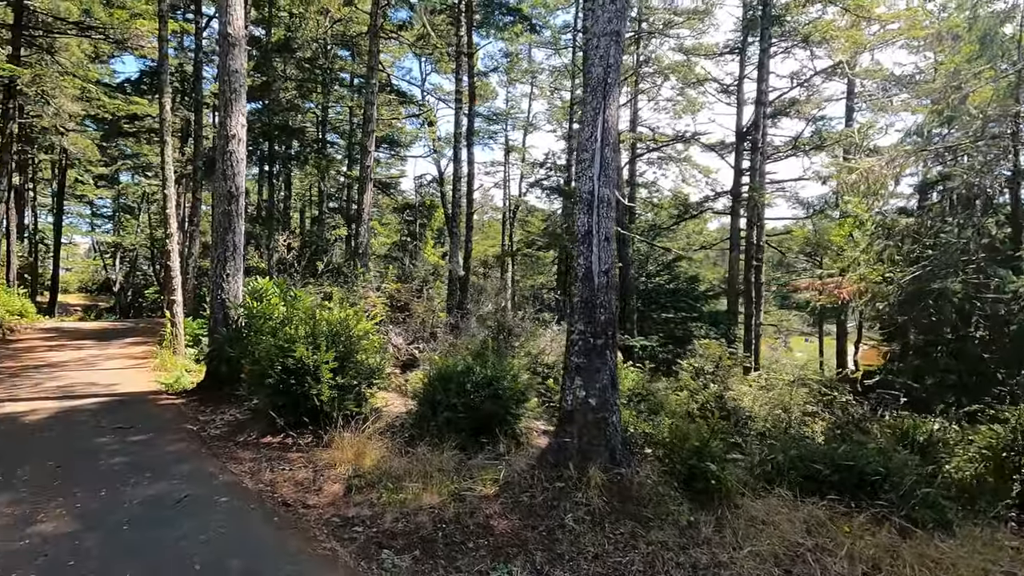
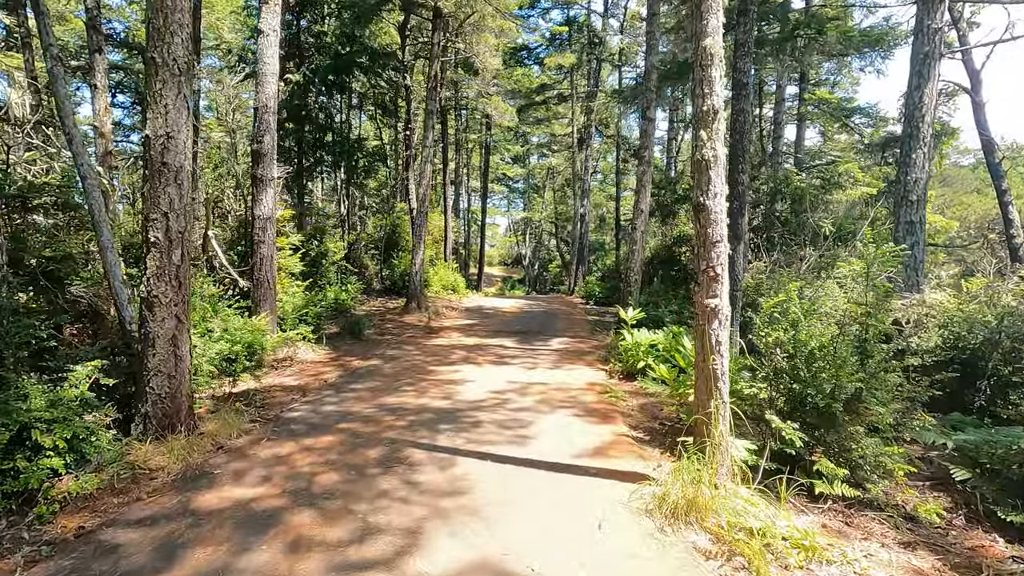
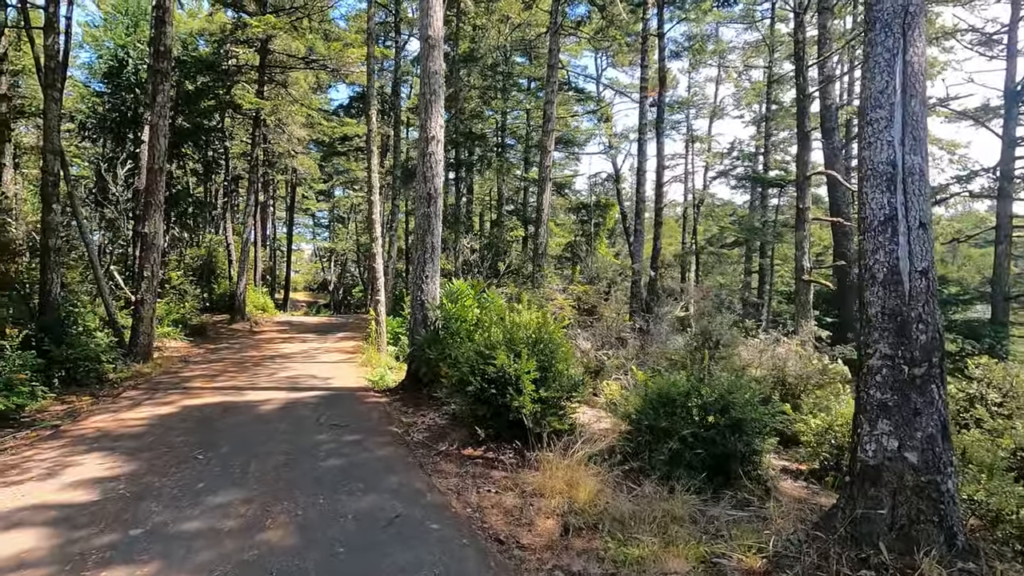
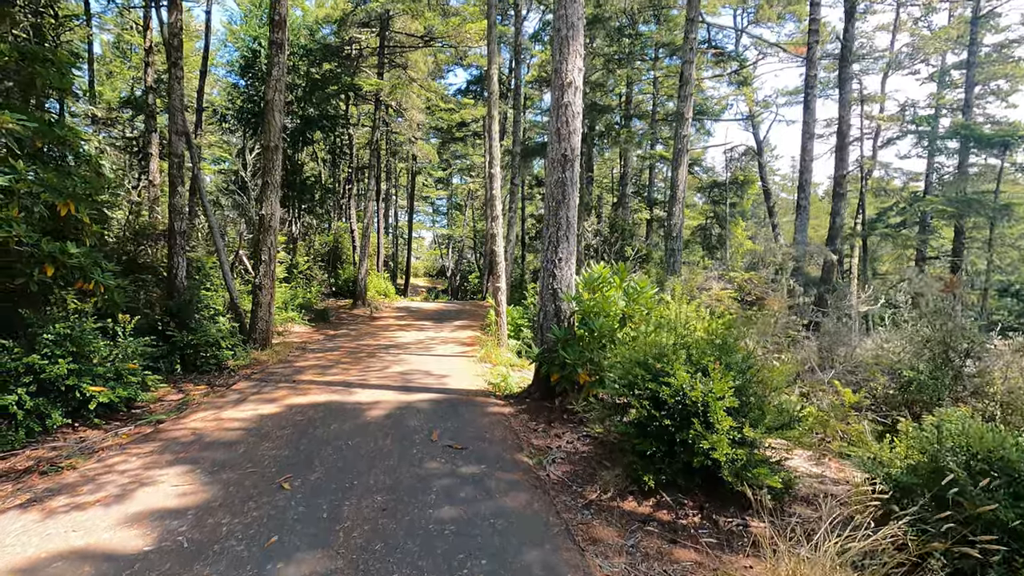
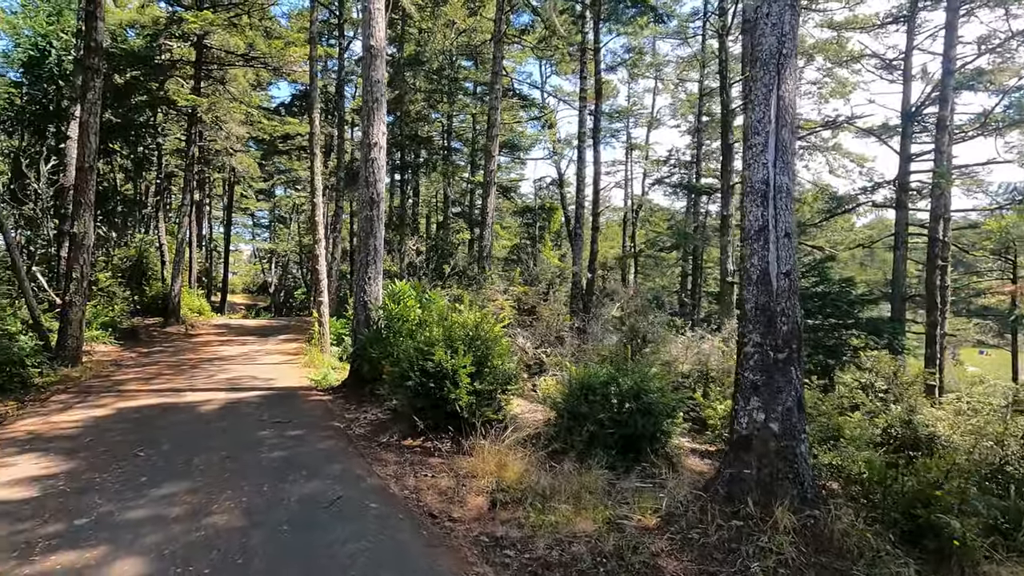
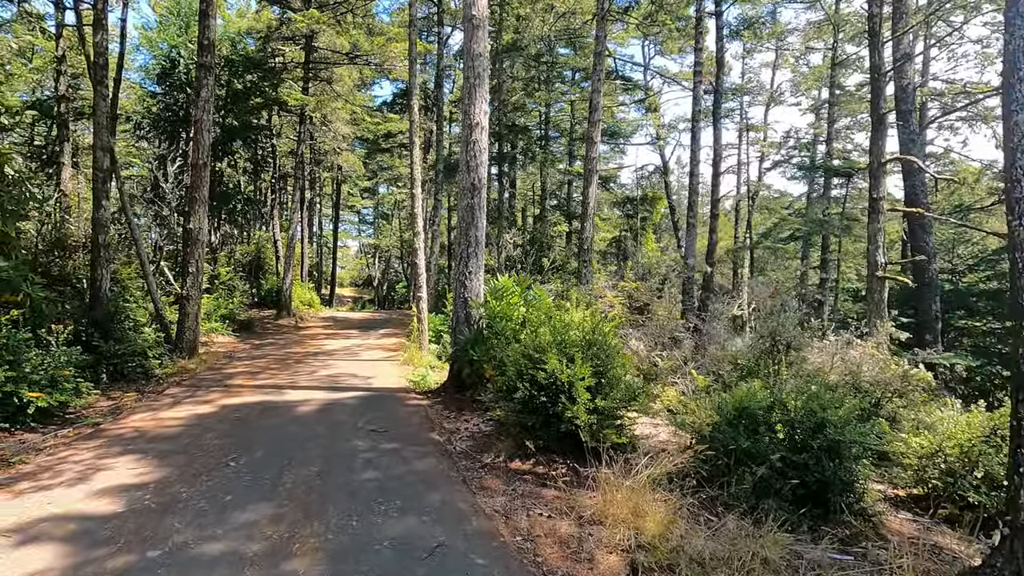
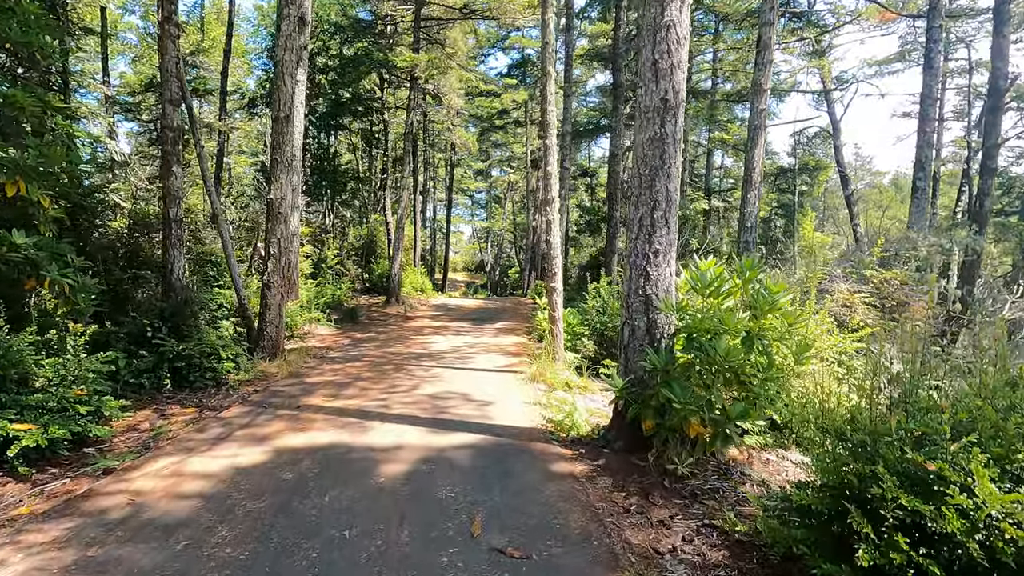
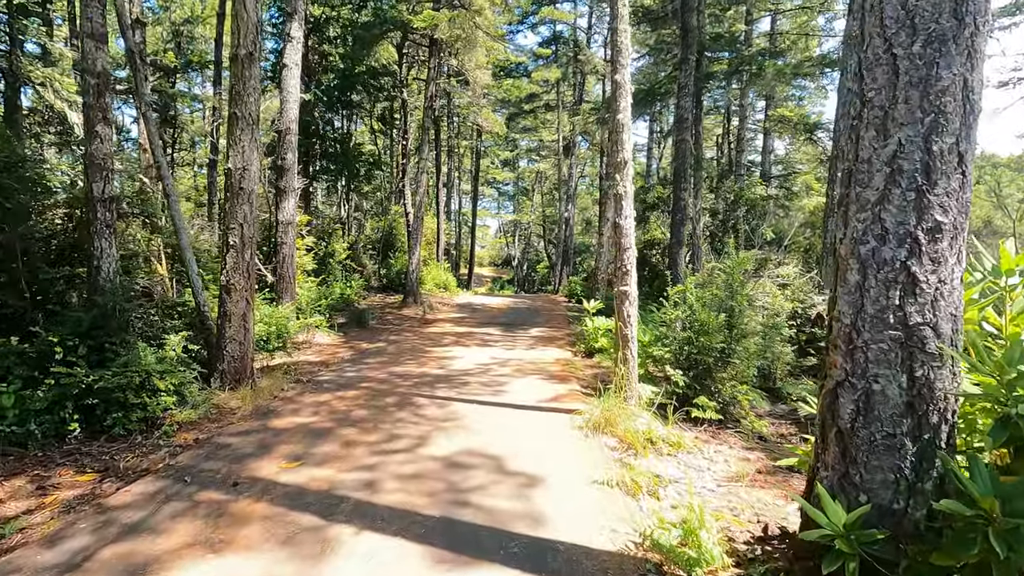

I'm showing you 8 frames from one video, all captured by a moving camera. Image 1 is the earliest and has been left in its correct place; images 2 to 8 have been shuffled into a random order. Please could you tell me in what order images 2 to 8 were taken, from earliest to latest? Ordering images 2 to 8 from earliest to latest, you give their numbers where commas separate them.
5, 3, 6, 4, 7, 8, 2
